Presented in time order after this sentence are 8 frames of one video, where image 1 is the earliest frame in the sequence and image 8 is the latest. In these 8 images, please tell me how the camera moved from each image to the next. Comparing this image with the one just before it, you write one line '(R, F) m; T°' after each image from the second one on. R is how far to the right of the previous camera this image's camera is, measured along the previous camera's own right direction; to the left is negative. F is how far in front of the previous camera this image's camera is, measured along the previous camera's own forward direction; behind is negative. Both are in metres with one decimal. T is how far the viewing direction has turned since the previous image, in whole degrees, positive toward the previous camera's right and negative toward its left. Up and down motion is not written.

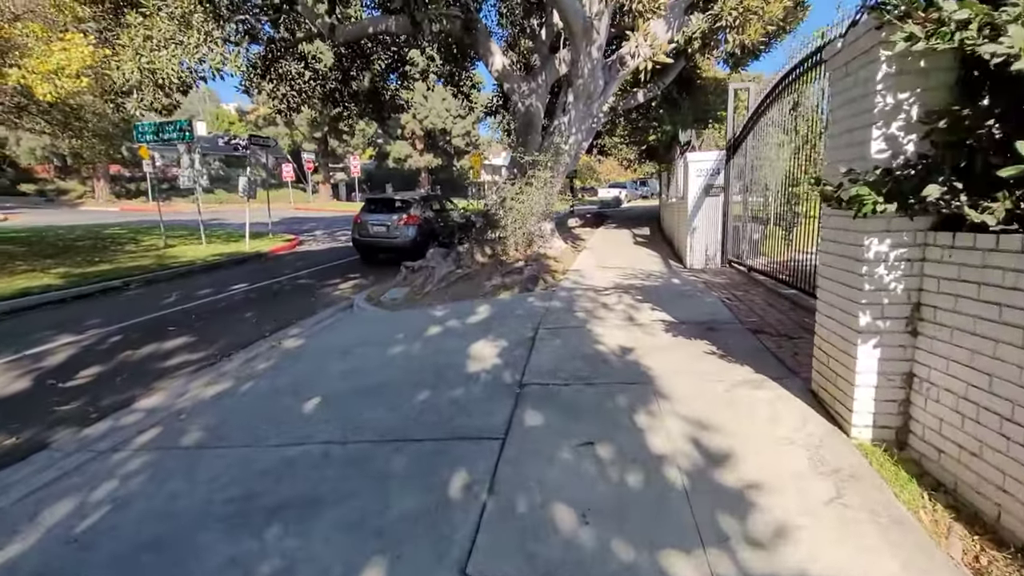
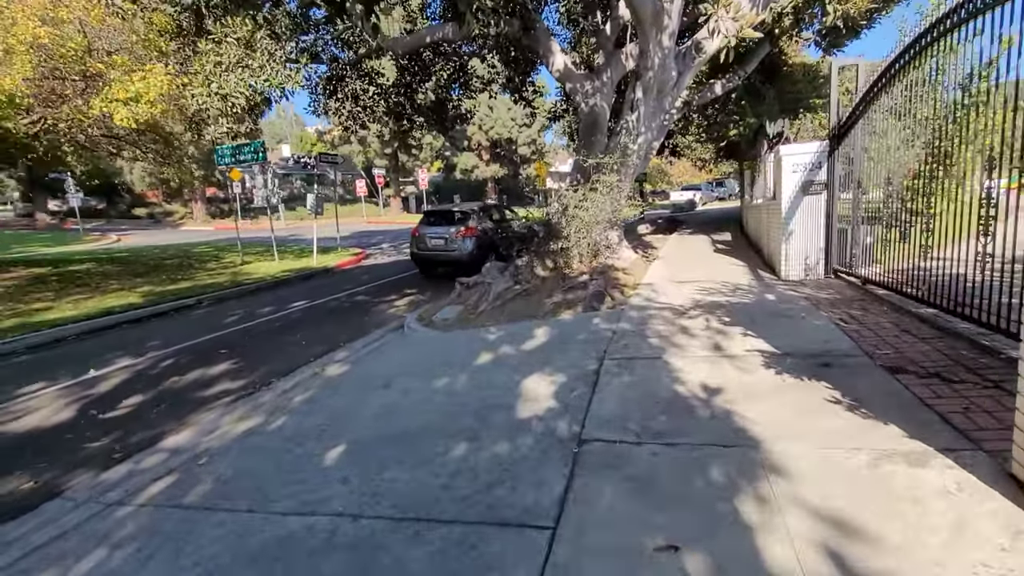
(+0.1, +0.8) m; -8°
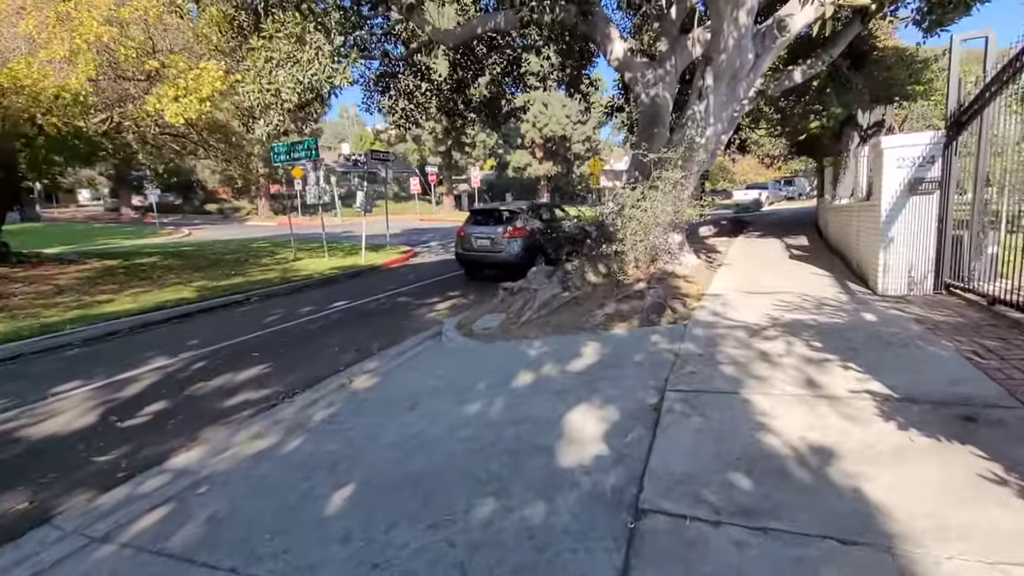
(0.0, +0.7) m; -6°
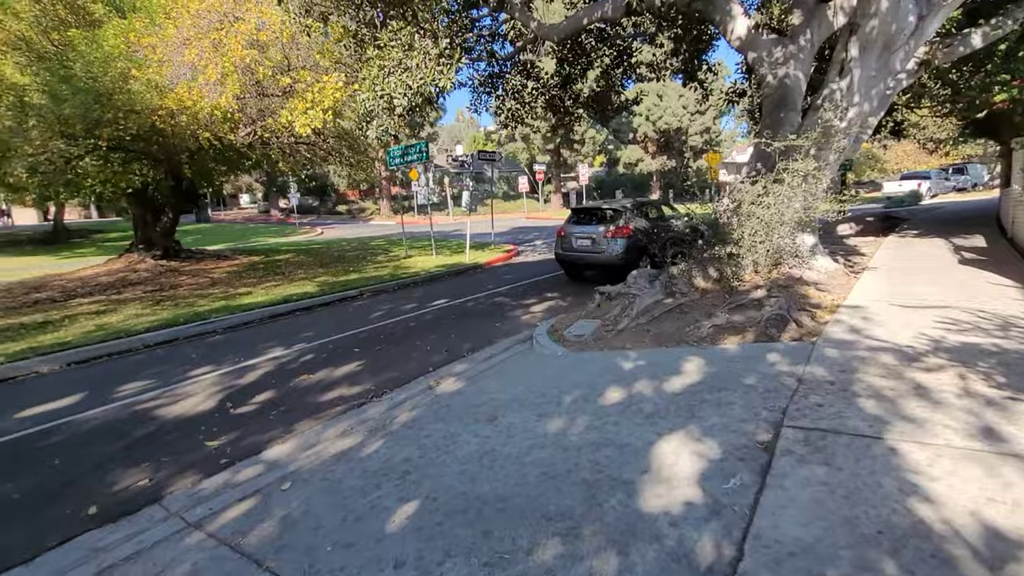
(+0.2, +0.4) m; -13°
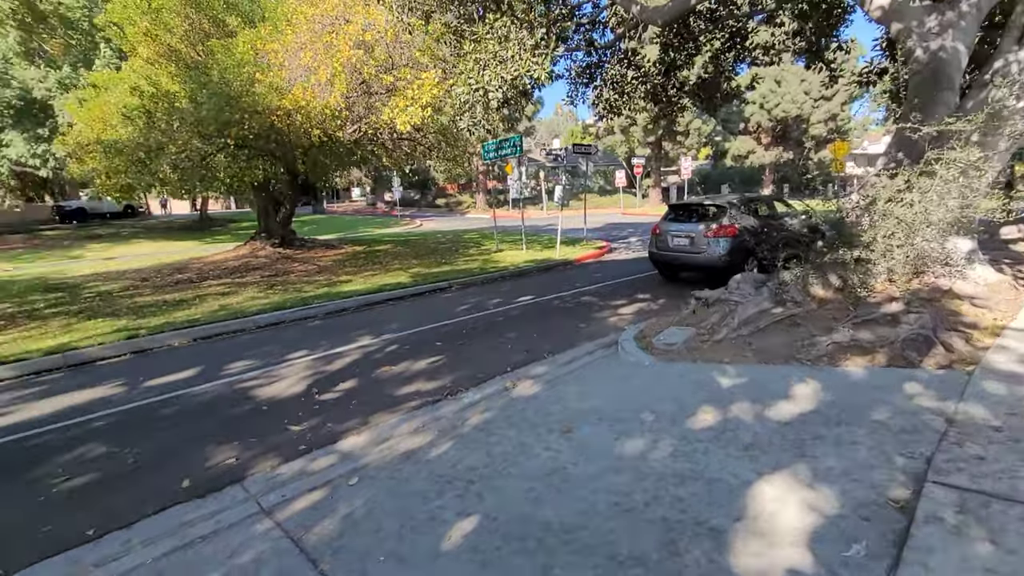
(+0.1, +0.3) m; -11°
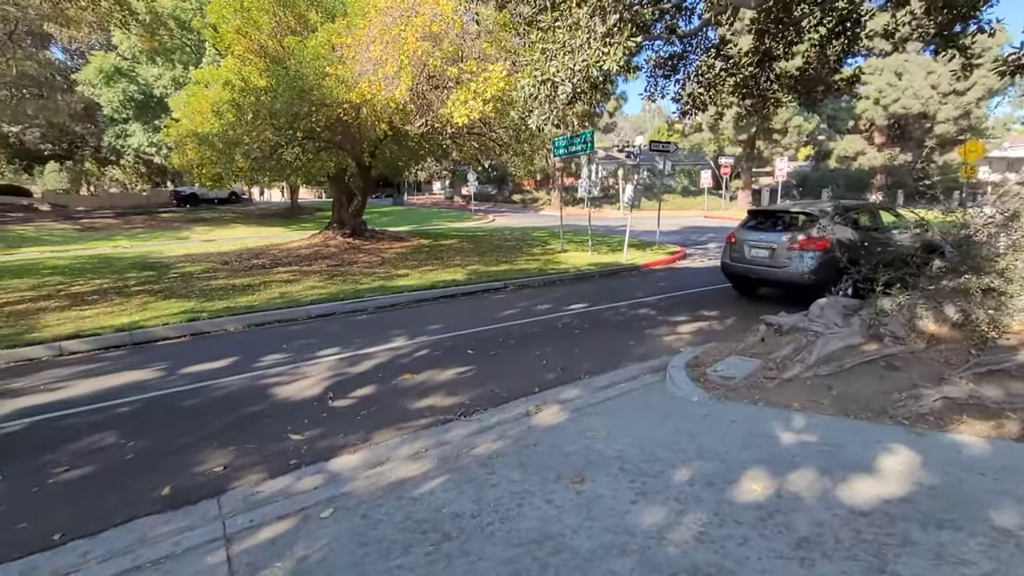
(+0.4, +0.6) m; -9°
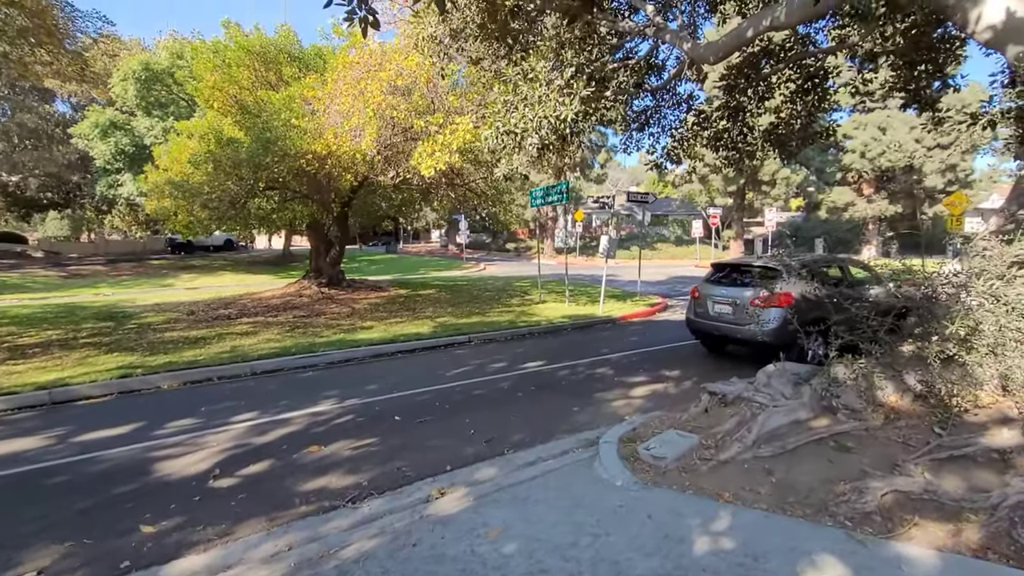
(+0.9, +0.5) m; 0°
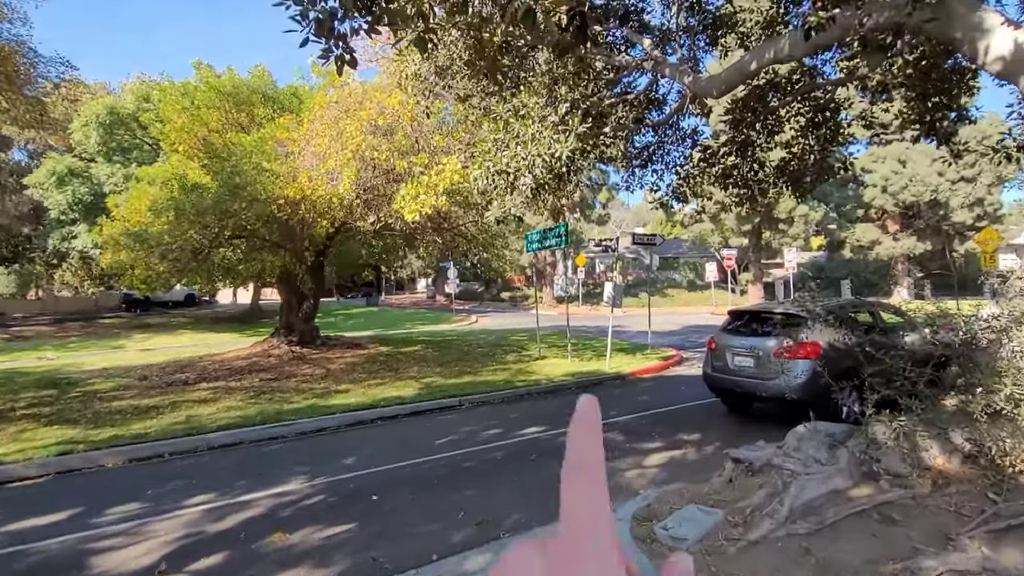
(0.0, +0.9) m; 0°
